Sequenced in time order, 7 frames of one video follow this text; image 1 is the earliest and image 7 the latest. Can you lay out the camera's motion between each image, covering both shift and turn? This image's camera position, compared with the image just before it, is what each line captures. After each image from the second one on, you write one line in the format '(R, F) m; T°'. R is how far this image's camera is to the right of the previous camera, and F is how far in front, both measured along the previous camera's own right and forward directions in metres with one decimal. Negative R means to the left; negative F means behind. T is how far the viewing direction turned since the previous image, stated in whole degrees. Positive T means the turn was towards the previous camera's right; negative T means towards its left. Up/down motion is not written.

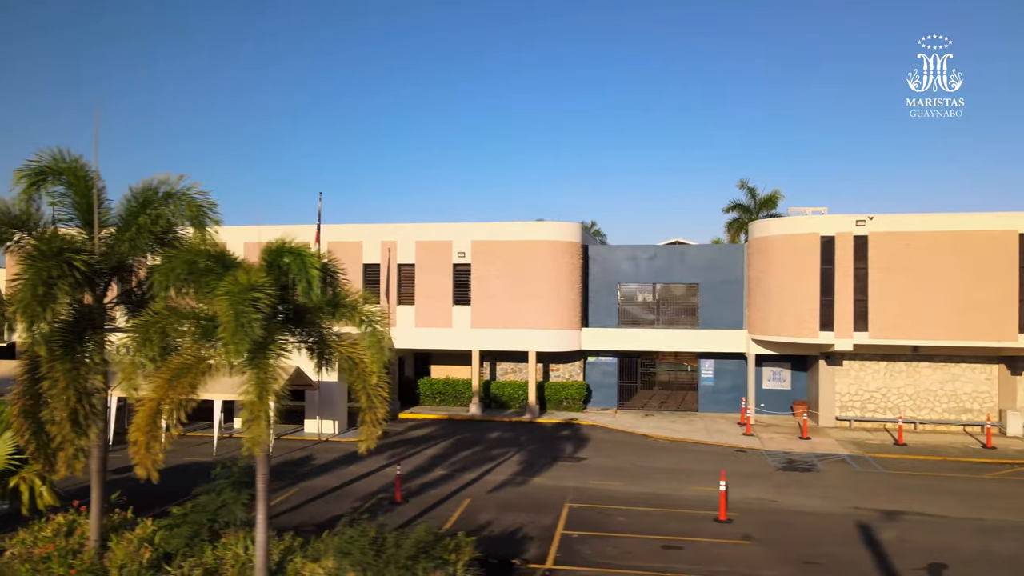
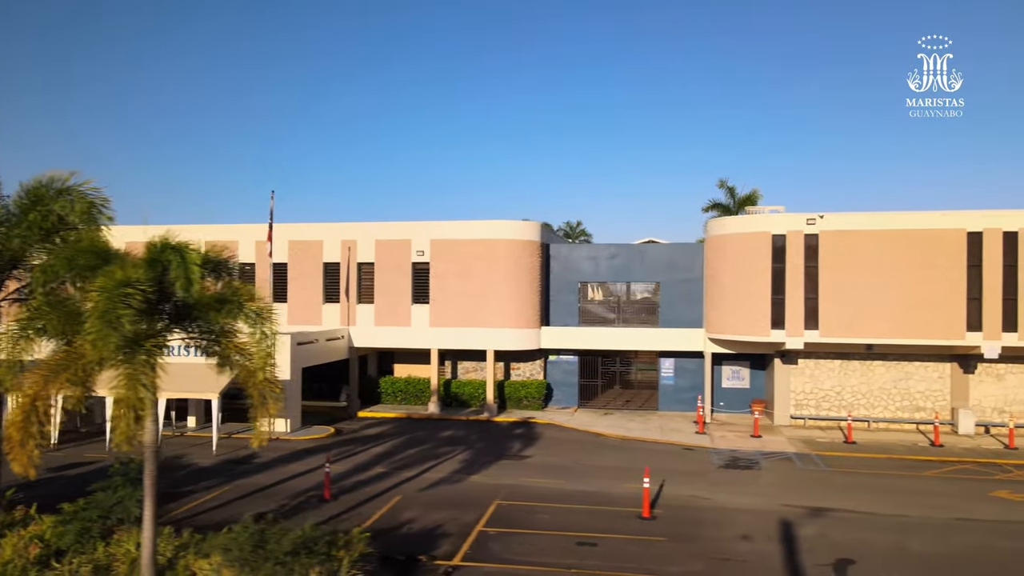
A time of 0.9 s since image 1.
(+1.2, 0.0) m; 0°
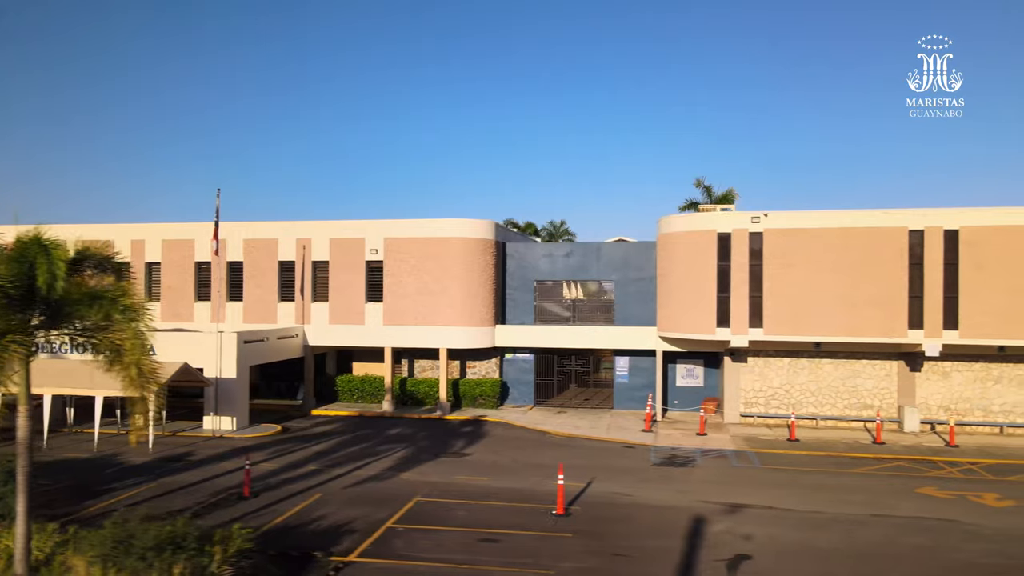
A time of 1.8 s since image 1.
(+1.4, 0.0) m; 0°
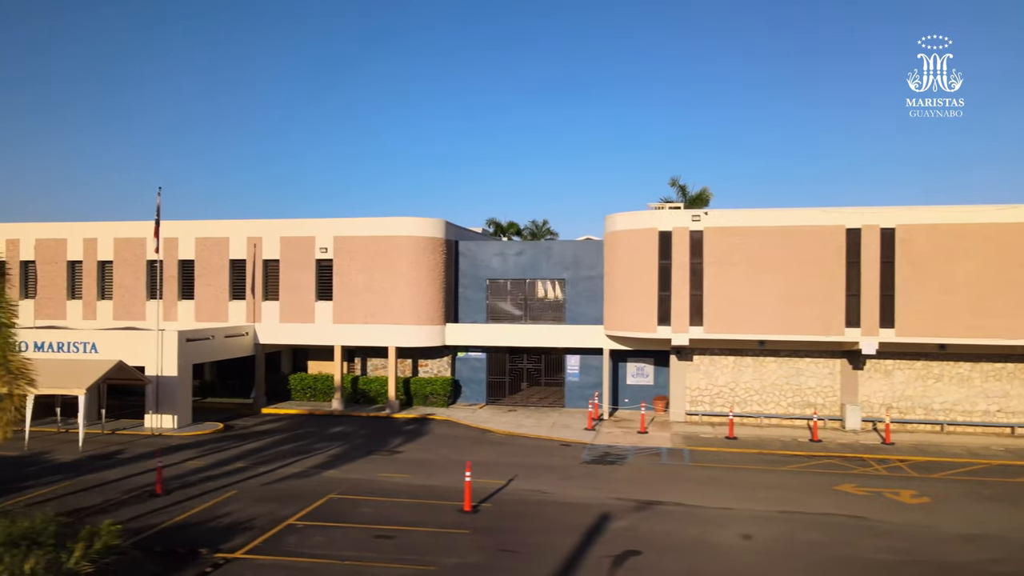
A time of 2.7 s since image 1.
(+1.5, 0.0) m; 0°
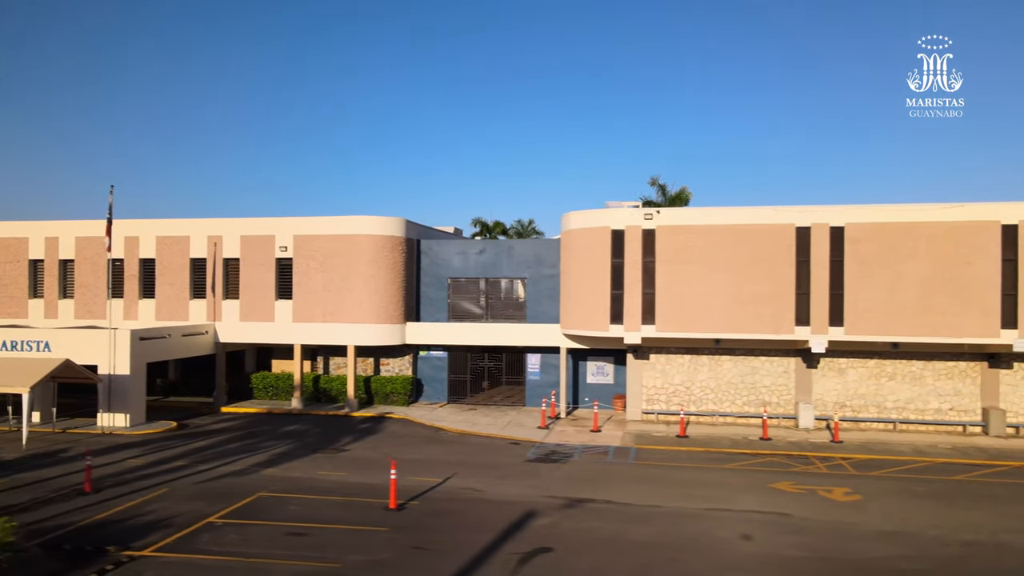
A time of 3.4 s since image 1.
(+1.2, 0.0) m; 0°
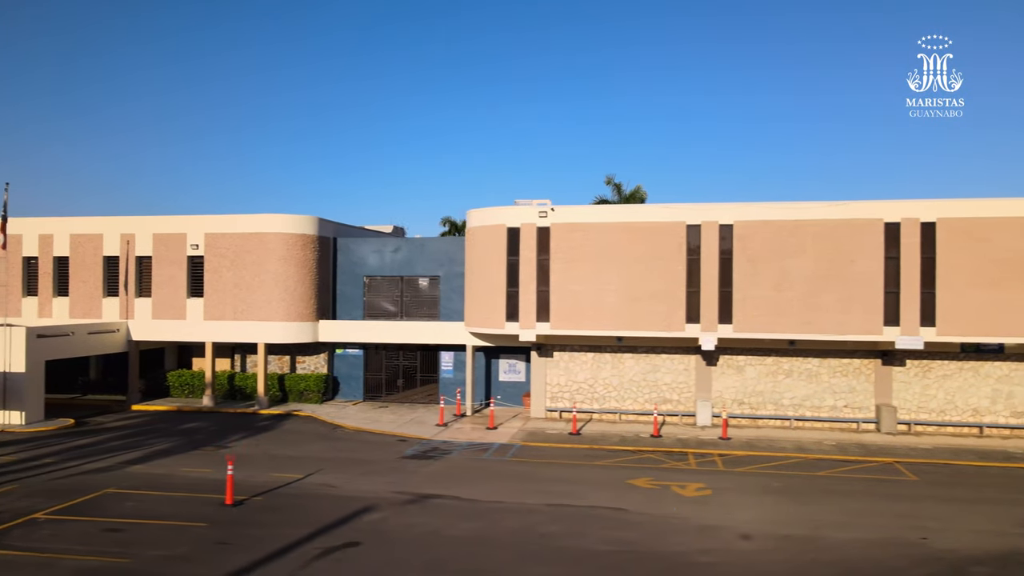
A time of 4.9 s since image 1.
(+2.7, -0.1) m; 0°
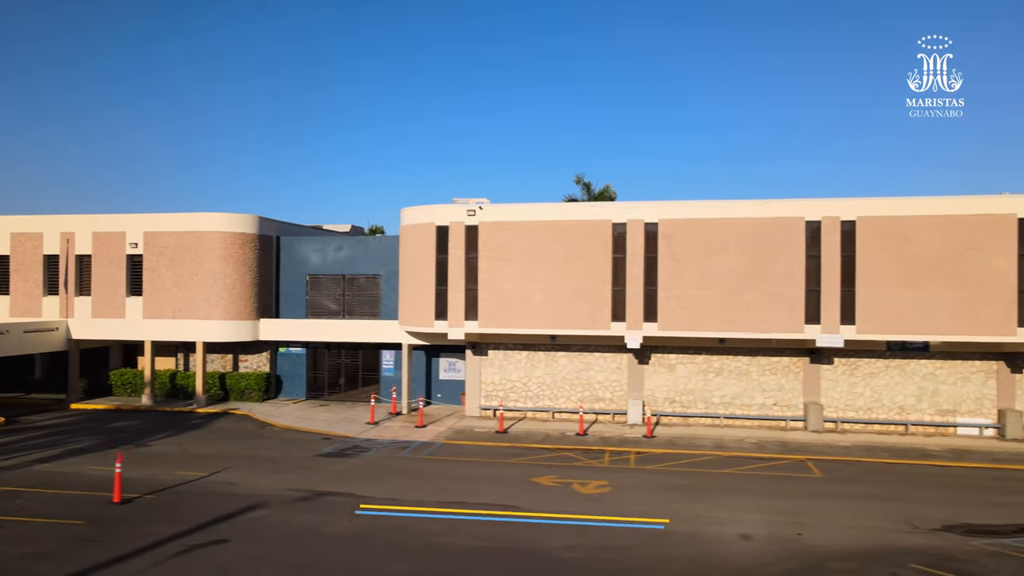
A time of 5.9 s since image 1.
(+1.8, 0.0) m; 0°
